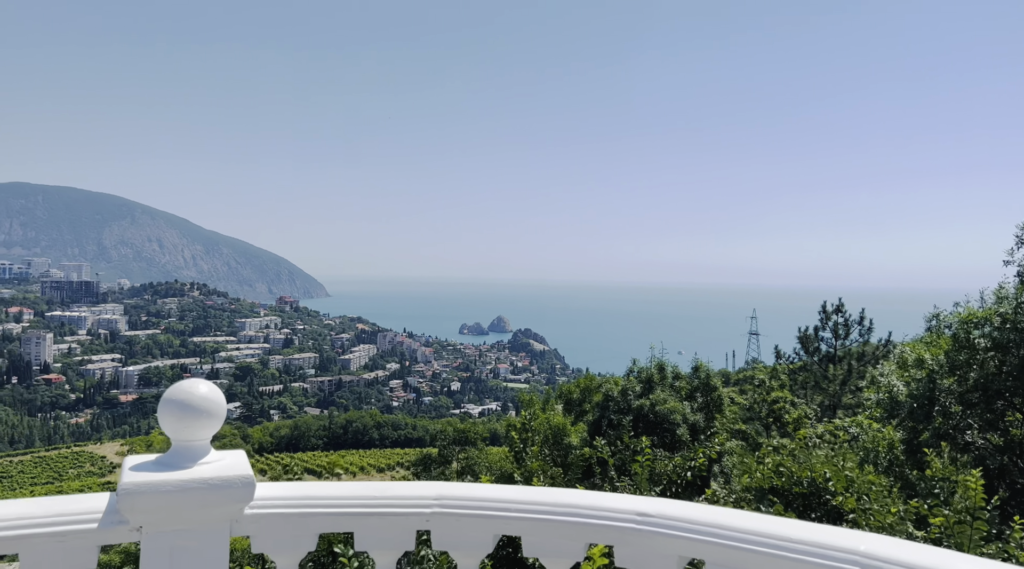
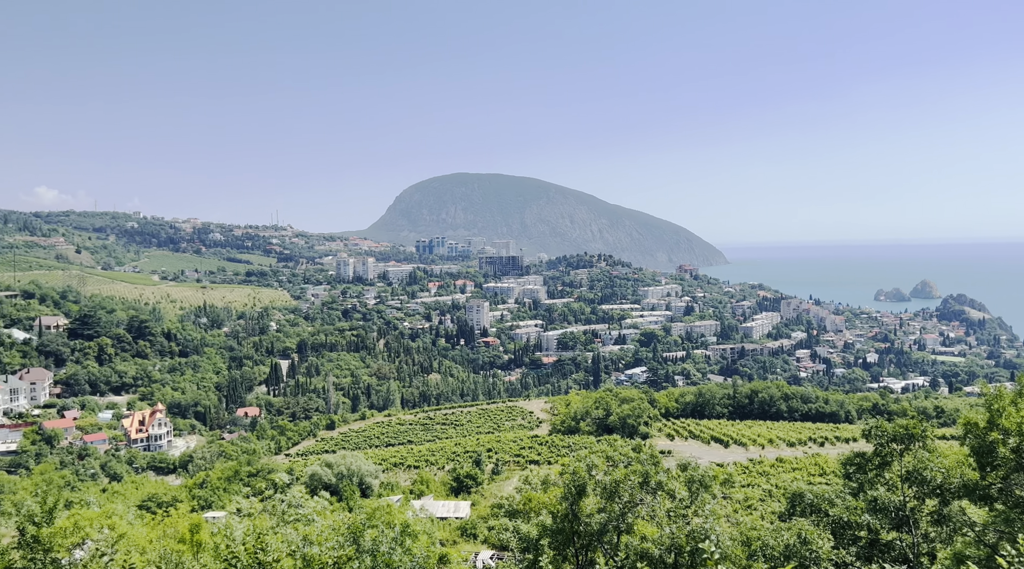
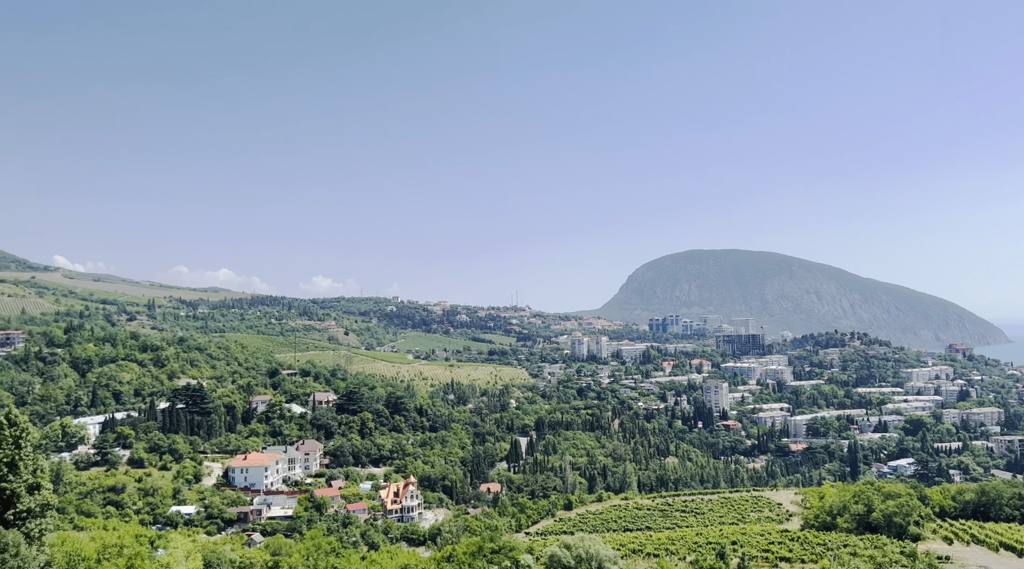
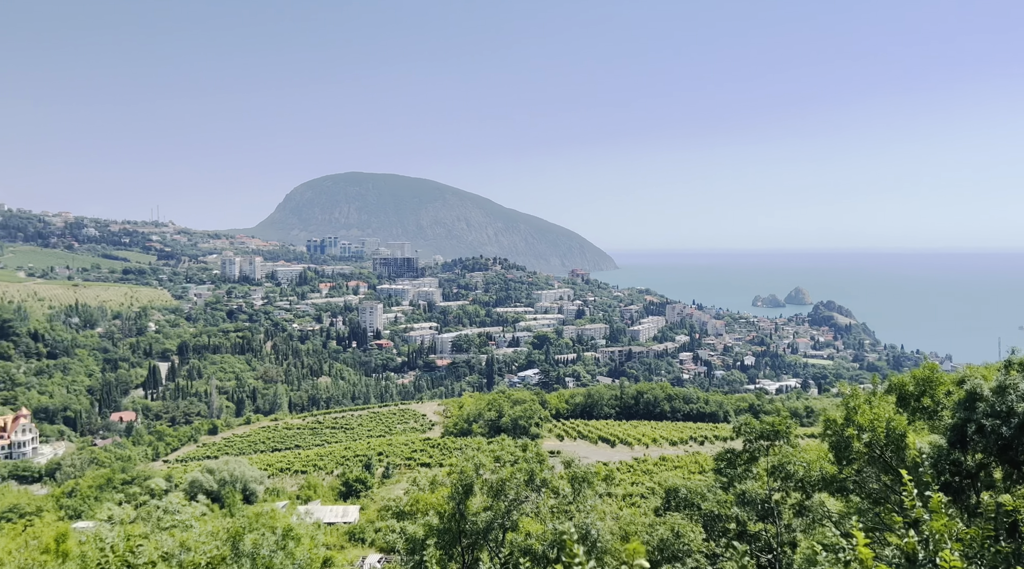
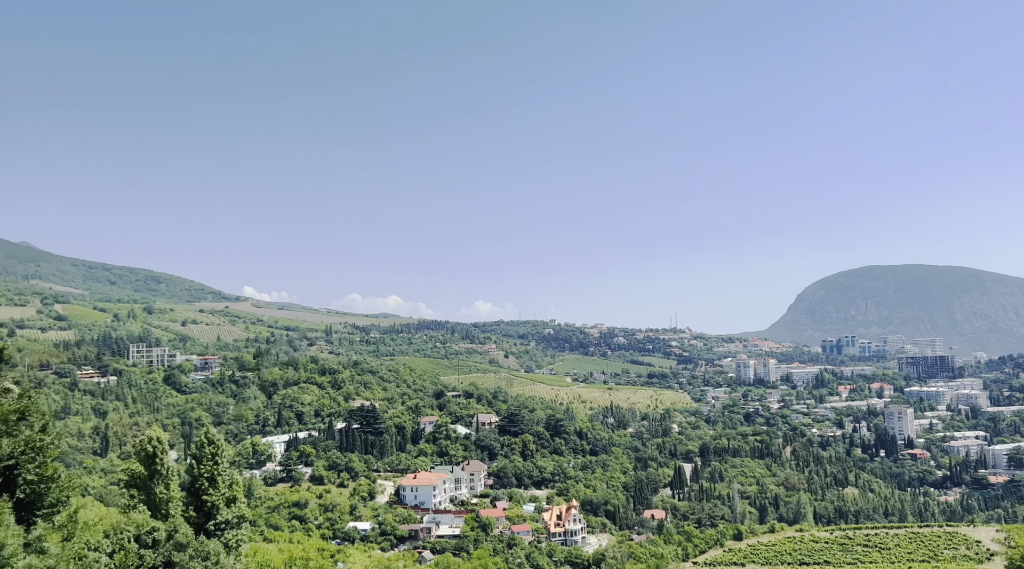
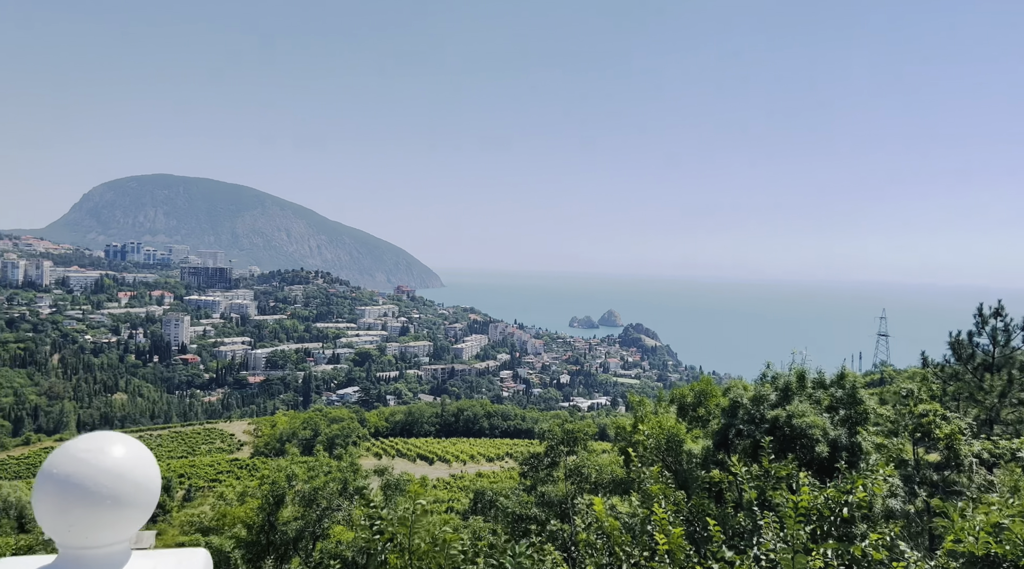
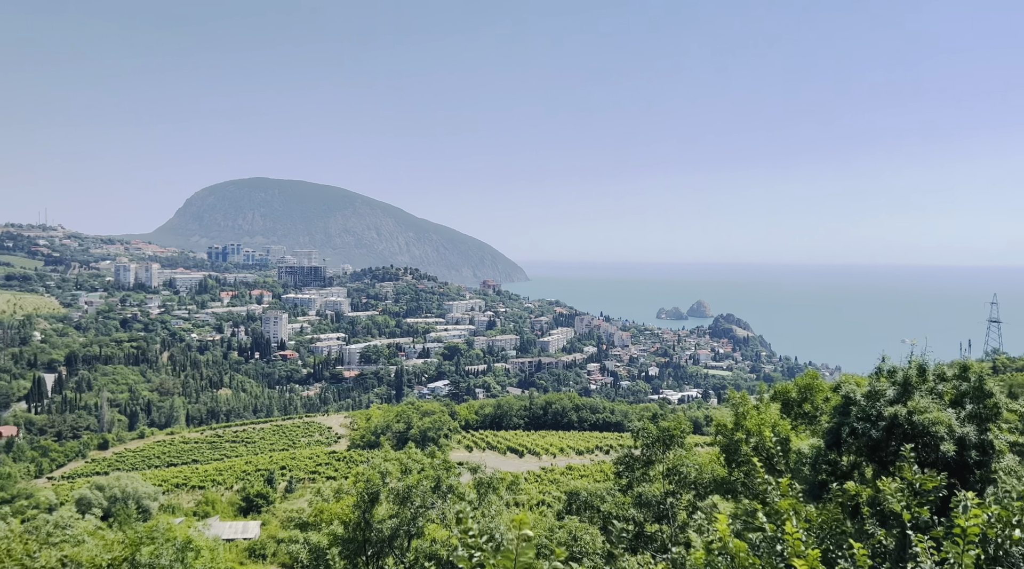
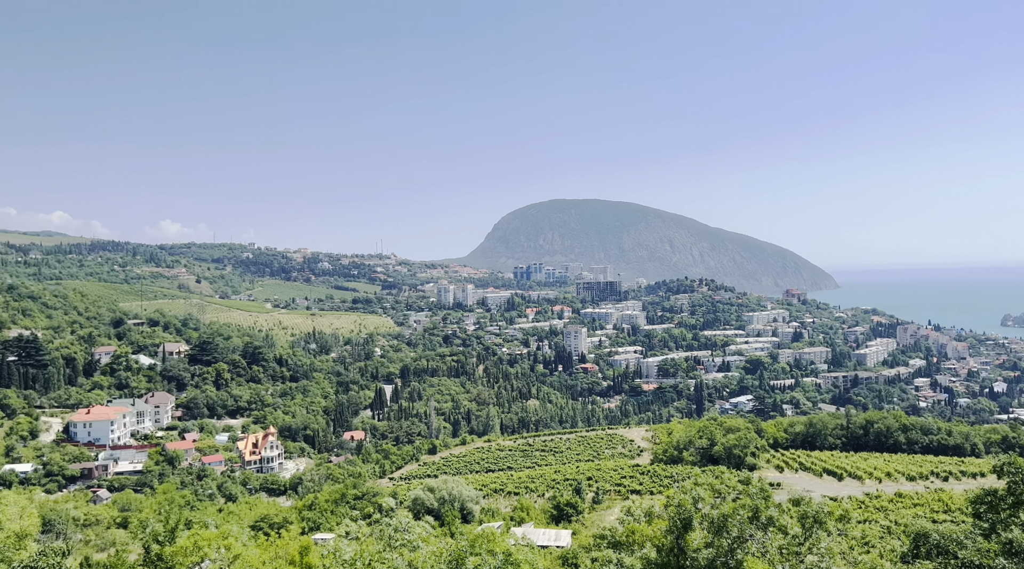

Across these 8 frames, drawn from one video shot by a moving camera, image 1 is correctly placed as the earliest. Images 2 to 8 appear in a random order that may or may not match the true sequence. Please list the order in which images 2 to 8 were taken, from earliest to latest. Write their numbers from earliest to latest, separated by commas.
6, 7, 4, 2, 8, 3, 5
